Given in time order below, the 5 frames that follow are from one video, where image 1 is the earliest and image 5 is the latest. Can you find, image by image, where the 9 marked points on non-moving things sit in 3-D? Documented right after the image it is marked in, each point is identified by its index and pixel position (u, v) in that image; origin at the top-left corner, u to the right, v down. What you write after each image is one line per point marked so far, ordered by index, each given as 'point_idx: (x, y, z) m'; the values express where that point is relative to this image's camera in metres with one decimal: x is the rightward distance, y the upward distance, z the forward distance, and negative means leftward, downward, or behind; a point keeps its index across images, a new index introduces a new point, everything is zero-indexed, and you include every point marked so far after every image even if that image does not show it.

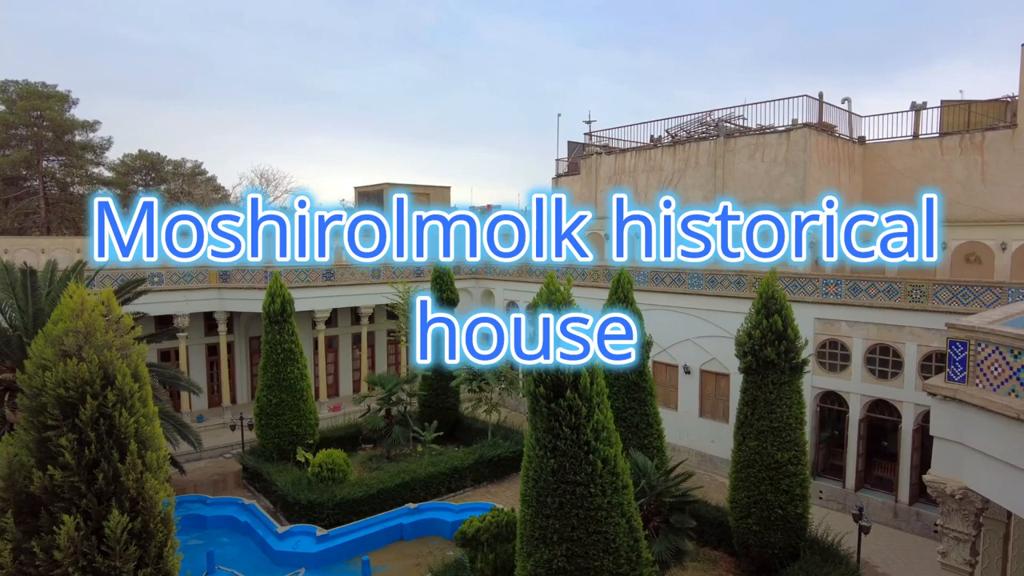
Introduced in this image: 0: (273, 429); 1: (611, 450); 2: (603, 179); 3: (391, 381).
0: (-4.8, -2.8, +13.2) m
1: (+1.0, -1.7, +6.9) m
2: (+2.5, +3.1, +18.4) m
3: (-2.6, -2.0, +14.1) m
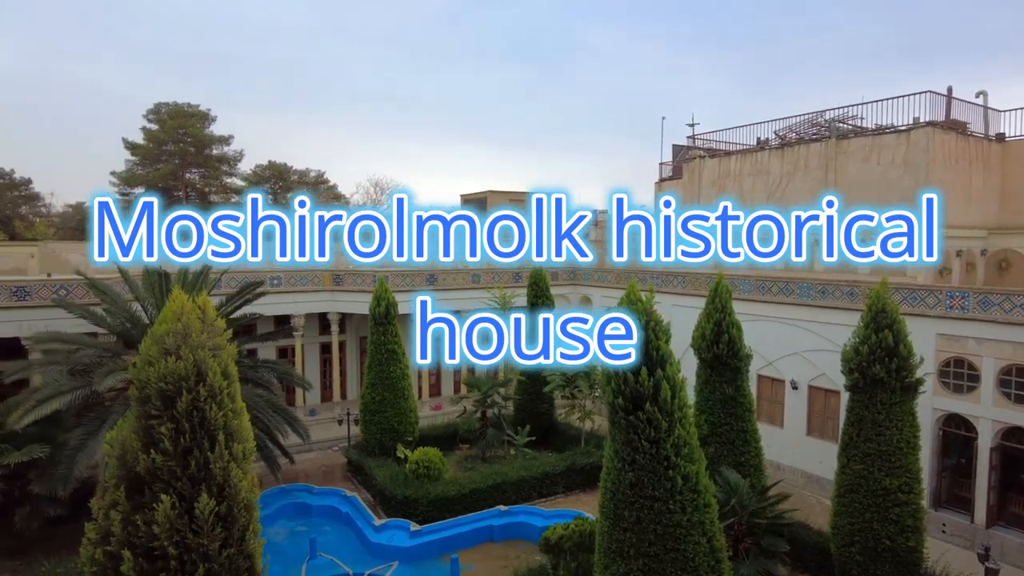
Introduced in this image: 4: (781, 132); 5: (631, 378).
0: (-2.9, -2.9, +13.9) m
1: (+1.8, -1.8, +6.7) m
2: (+5.2, +2.8, +17.8) m
3: (-0.6, -2.1, +14.4) m
4: (+6.6, +3.9, +16.2) m
5: (+1.2, -0.9, +6.6) m
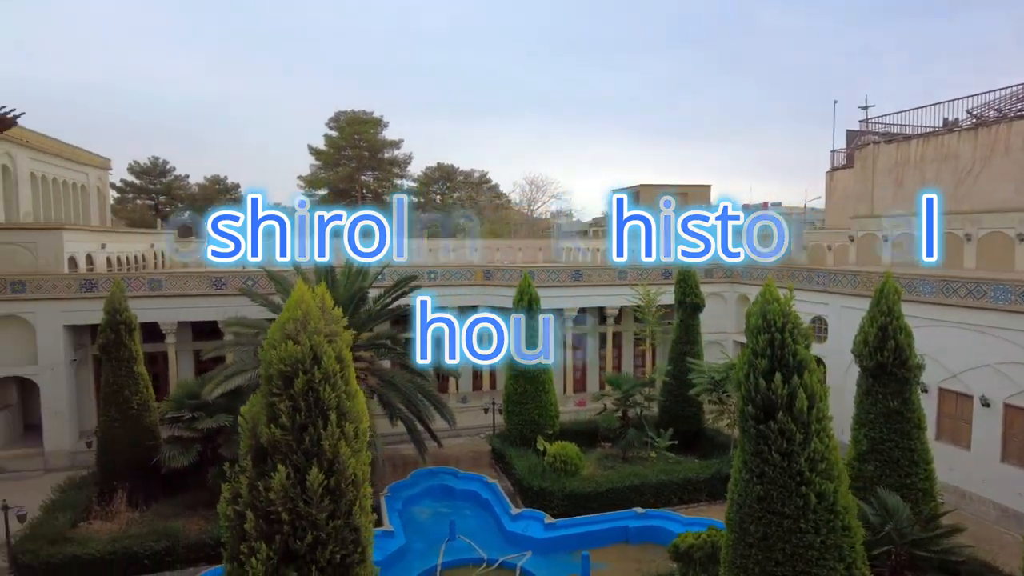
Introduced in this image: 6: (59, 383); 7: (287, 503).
0: (+0.1, -2.8, +14.2) m
1: (+2.9, -1.8, +6.0) m
2: (+9.0, +2.8, +16.0) m
3: (+2.5, -2.0, +14.1) m
4: (+10.0, +3.8, +14.1) m
5: (+2.4, -0.9, +6.2) m
6: (-9.7, -2.0, +14.1) m
7: (-1.5, -1.4, +4.2) m
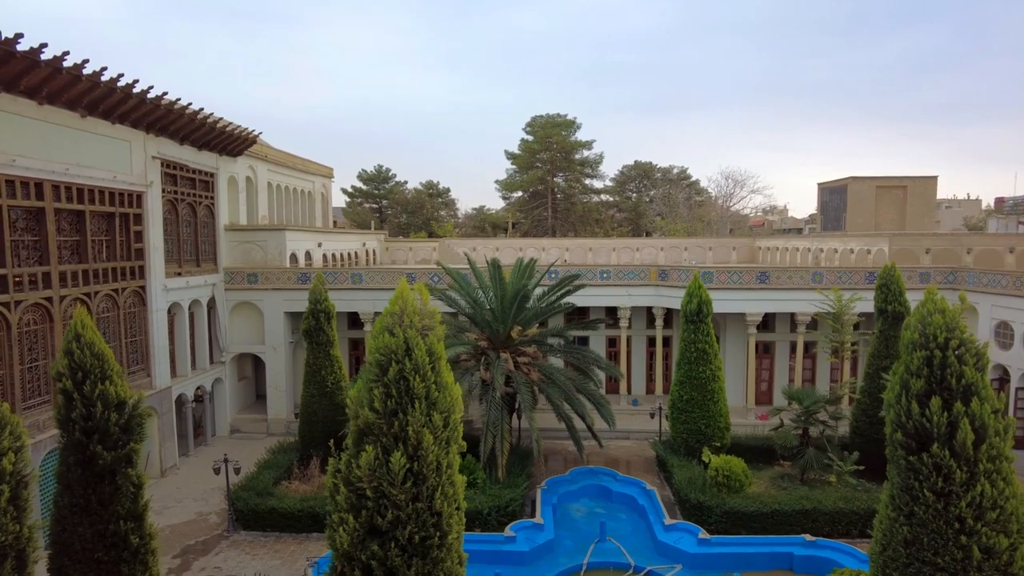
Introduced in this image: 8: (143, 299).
0: (+3.6, -2.8, +13.7) m
1: (+3.8, -1.9, +5.0) m
2: (+12.7, +2.6, +12.6) m
3: (+5.8, -2.1, +12.8) m
4: (+13.1, +3.5, +10.4) m
5: (+3.3, -1.0, +5.3) m
6: (-5.9, -1.8, +16.5) m
7: (-1.0, -1.4, +4.6) m
8: (-7.7, -0.2, +13.7) m
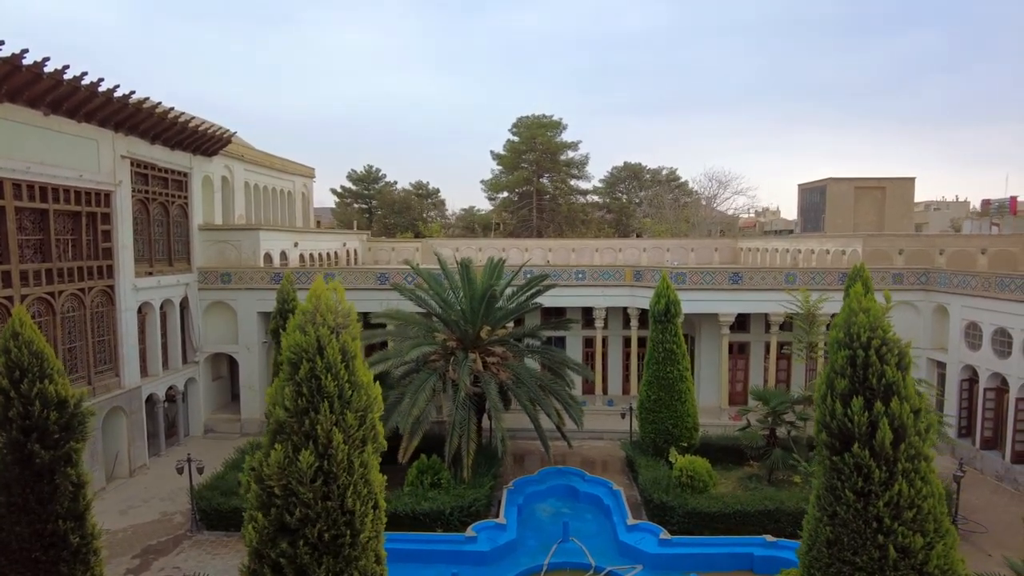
0: (+2.9, -2.8, +13.7) m
1: (+3.1, -1.9, +5.0) m
2: (+12.1, +2.5, +12.6) m
3: (+5.1, -2.1, +12.8) m
4: (+12.4, +3.5, +10.5) m
5: (+2.6, -1.0, +5.3) m
6: (-6.5, -1.8, +16.5) m
7: (-1.6, -1.4, +4.6) m
8: (-8.3, -0.2, +13.6) m
